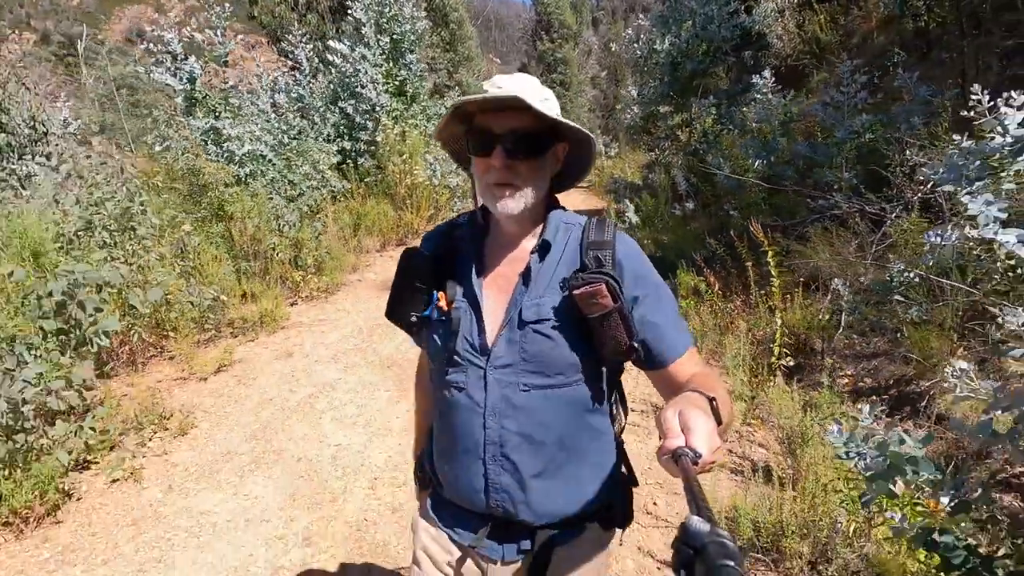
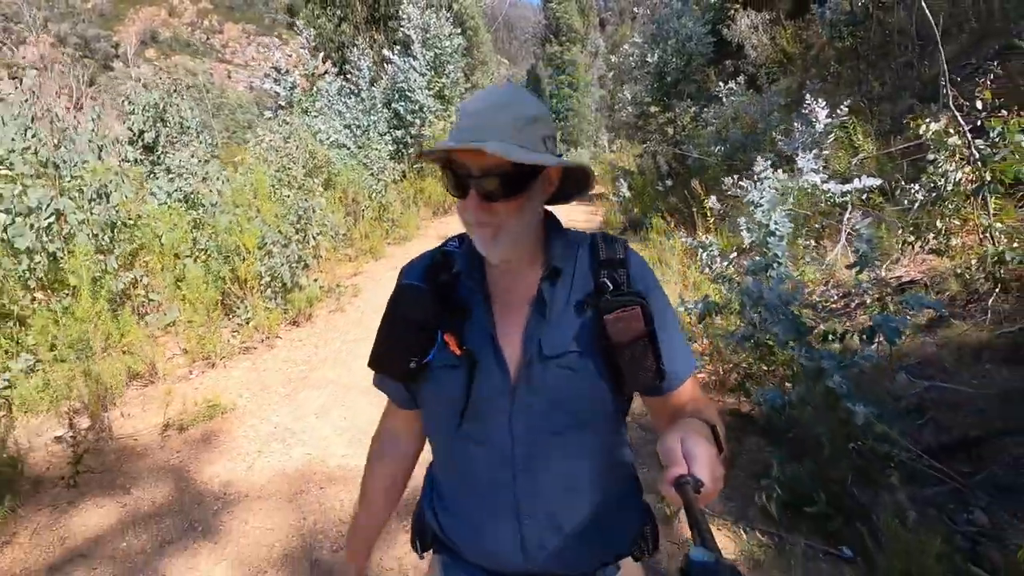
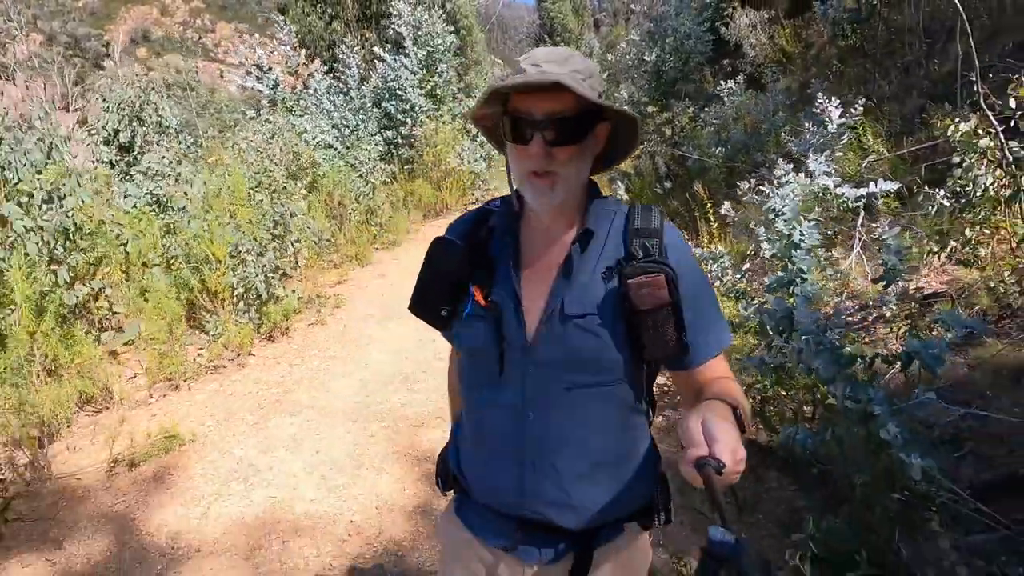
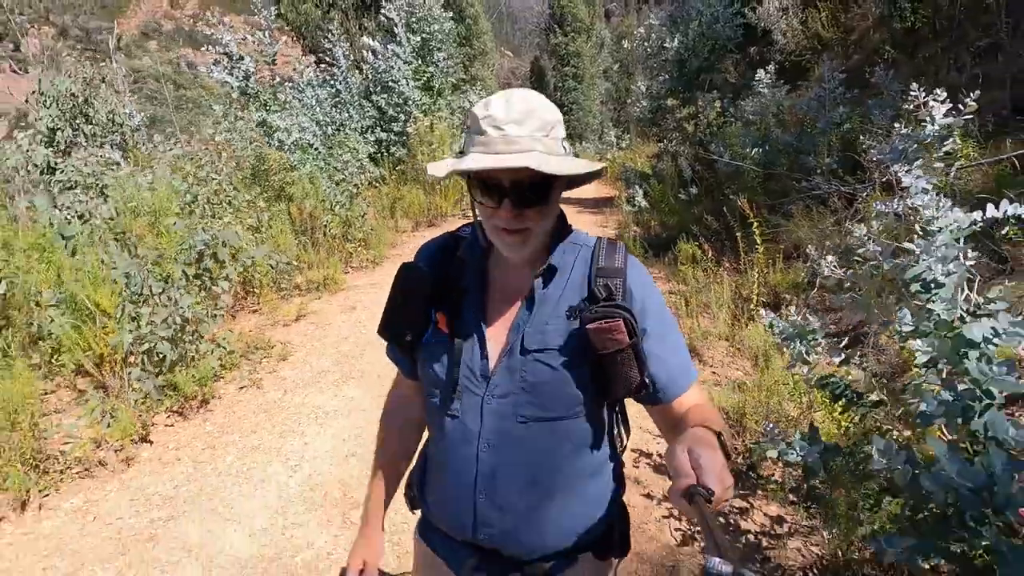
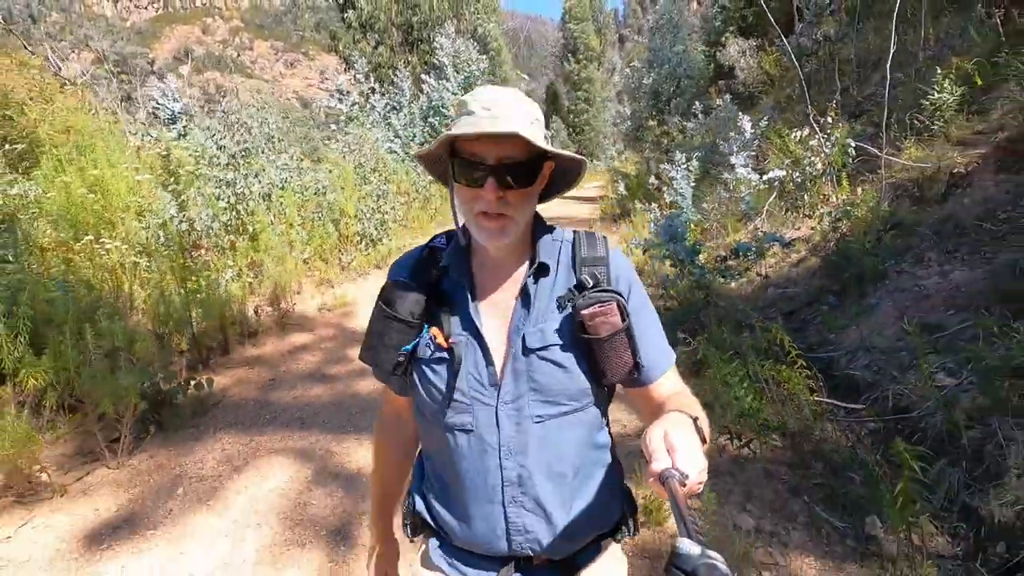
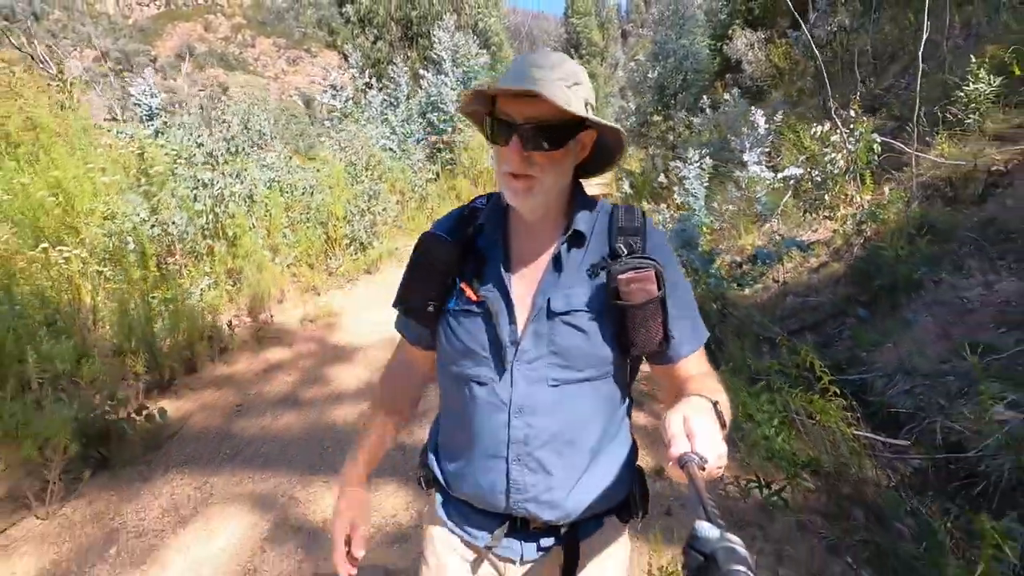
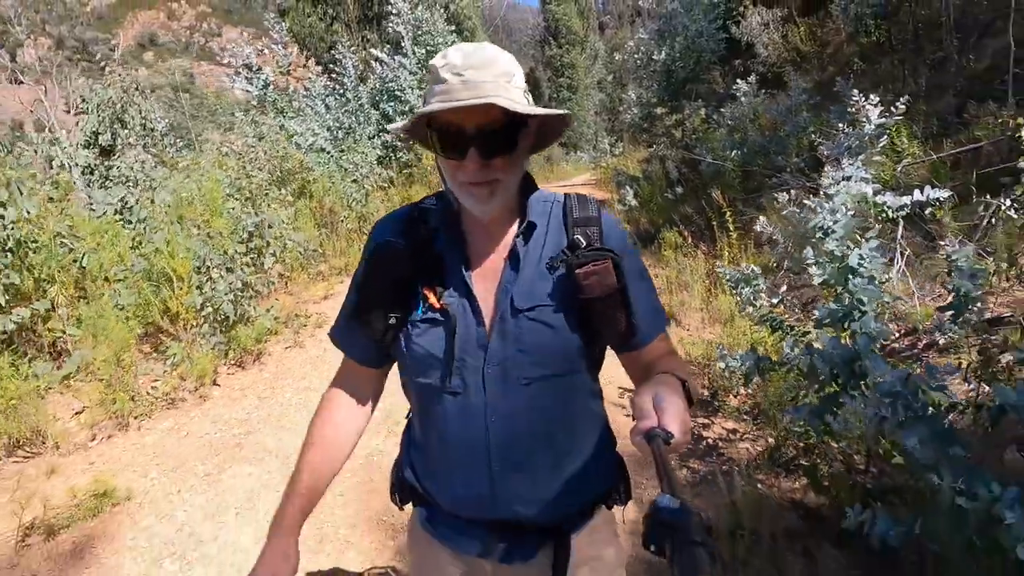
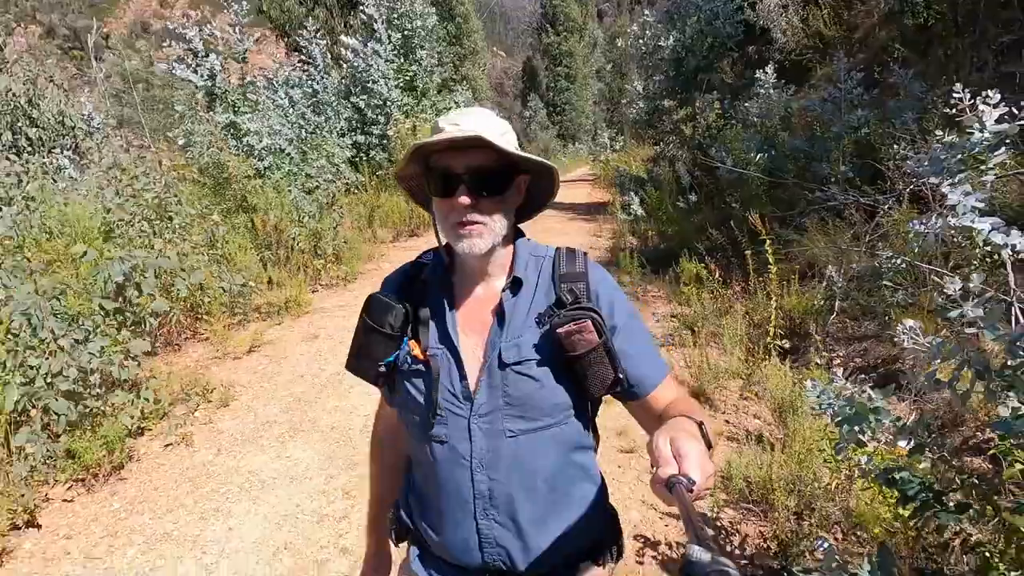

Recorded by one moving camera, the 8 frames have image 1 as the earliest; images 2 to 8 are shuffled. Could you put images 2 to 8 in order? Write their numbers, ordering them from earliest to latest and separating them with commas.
8, 4, 7, 3, 2, 6, 5
